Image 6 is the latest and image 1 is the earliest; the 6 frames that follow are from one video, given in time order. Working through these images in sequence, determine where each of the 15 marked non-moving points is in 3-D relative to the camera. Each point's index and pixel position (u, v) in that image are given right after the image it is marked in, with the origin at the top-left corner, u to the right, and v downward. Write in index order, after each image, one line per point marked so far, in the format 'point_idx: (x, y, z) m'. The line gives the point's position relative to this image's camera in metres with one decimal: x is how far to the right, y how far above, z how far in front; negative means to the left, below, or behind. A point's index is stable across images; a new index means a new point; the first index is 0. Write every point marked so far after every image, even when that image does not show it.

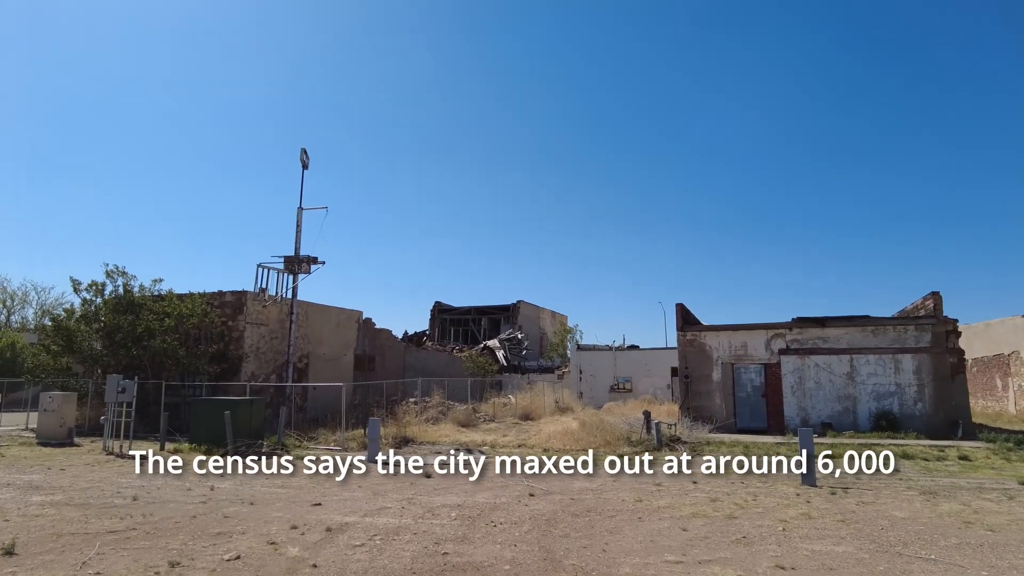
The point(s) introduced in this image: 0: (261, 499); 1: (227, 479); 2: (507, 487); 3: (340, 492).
0: (-3.8, -3.2, +9.4) m
1: (-5.2, -3.5, +11.5) m
2: (-0.1, -3.4, +10.7) m
3: (-2.8, -3.4, +10.2) m
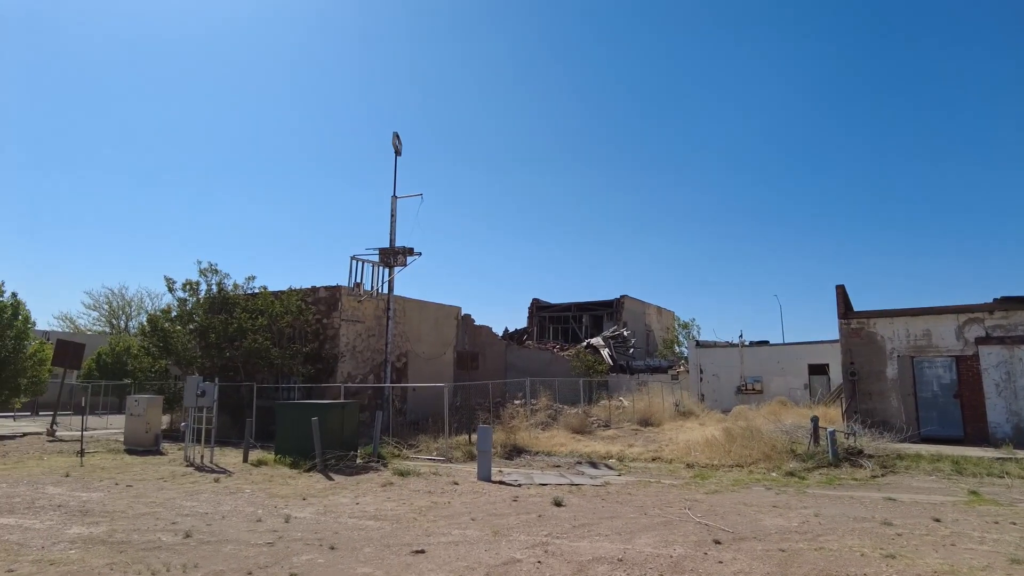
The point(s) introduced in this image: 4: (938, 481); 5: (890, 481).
0: (-1.9, -2.8, +7.0) m
1: (-3.0, -3.2, +9.3) m
2: (+2.0, -3.0, +7.7) m
3: (-0.8, -3.0, +7.7) m
4: (+7.8, -3.6, +11.5) m
5: (+7.0, -3.6, +11.6) m
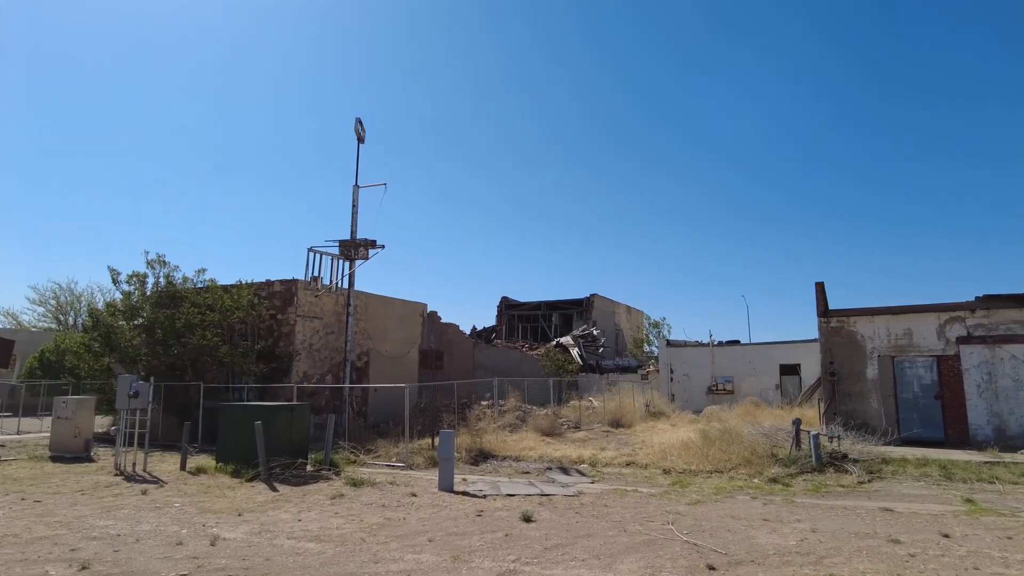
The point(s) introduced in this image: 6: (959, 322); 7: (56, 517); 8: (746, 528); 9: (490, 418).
0: (-2.2, -2.7, +5.9) m
1: (-3.5, -3.1, +8.1) m
2: (+1.6, -2.8, +6.8) m
3: (-1.2, -2.8, +6.6) m
4: (+7.2, -3.5, +10.9) m
5: (+6.4, -3.5, +10.9) m
6: (+11.1, -0.9, +15.6) m
7: (-6.0, -3.0, +8.2) m
8: (+2.9, -3.0, +7.8) m
9: (-0.7, -4.0, +19.2) m
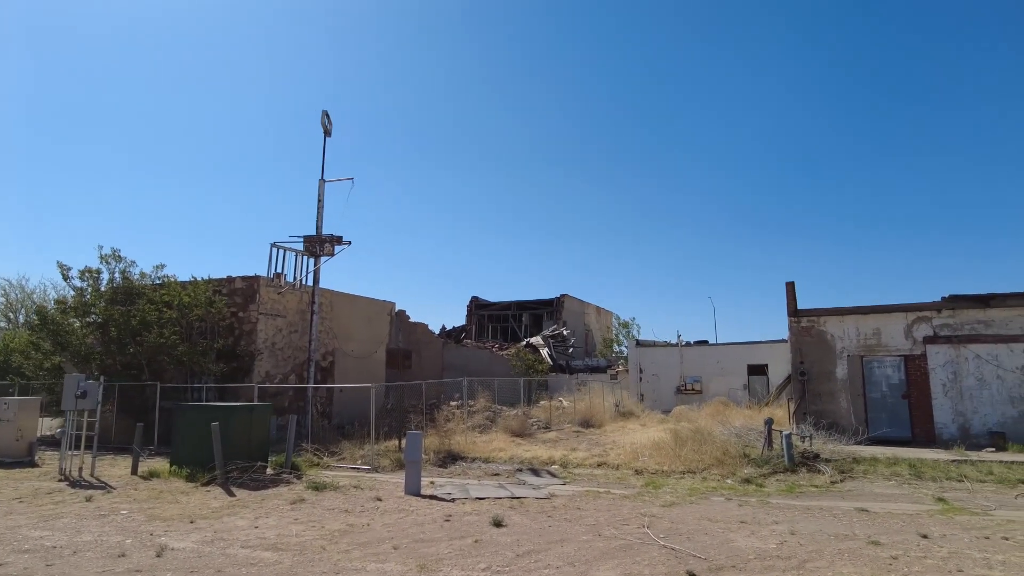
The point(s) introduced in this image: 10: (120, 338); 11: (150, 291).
0: (-2.5, -2.6, +5.4) m
1: (-3.8, -3.0, +7.6) m
2: (+1.3, -2.8, +6.5) m
3: (-1.5, -2.7, +6.2) m
4: (+6.7, -3.5, +10.8) m
5: (+5.9, -3.5, +10.9) m
6: (+10.4, -0.9, +15.7) m
7: (-6.3, -2.9, +7.5) m
8: (+2.6, -2.9, +7.6) m
9: (-1.6, -3.9, +18.8) m
10: (-12.0, -1.5, +19.2) m
11: (-11.4, -0.1, +19.6) m
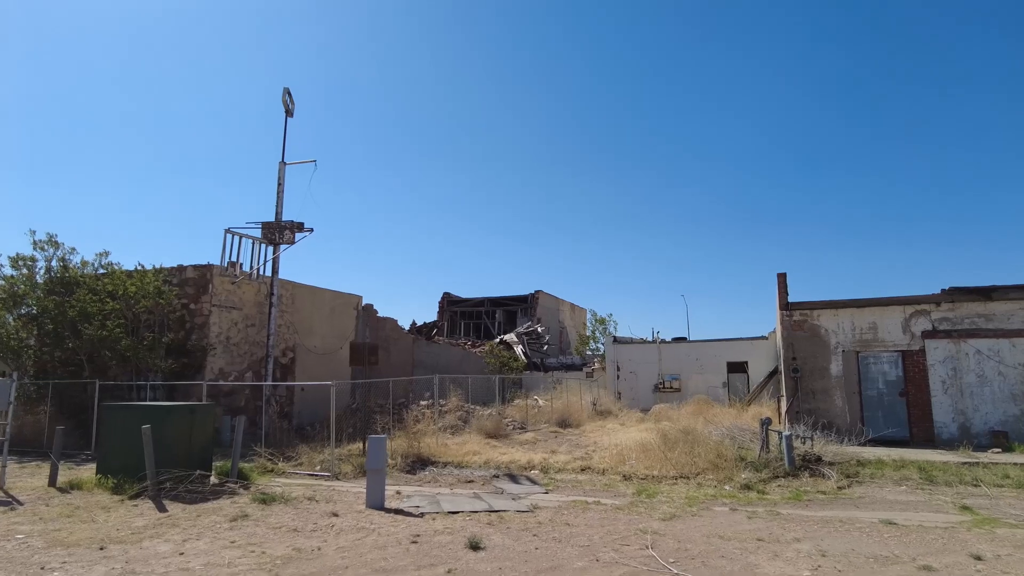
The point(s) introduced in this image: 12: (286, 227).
0: (-2.6, -2.3, +4.1) m
1: (-4.0, -2.7, +6.2) m
2: (+1.1, -2.5, +5.3) m
3: (-1.6, -2.5, +4.9) m
4: (+6.3, -3.3, +9.9) m
5: (+5.6, -3.3, +9.9) m
6: (+9.8, -0.7, +14.9) m
7: (-6.5, -2.6, +6.0) m
8: (+2.4, -2.7, +6.4) m
9: (-2.3, -3.6, +17.4) m
10: (-12.7, -1.2, +17.4) m
11: (-12.1, +0.2, +17.8) m
12: (-7.0, +1.9, +19.5) m
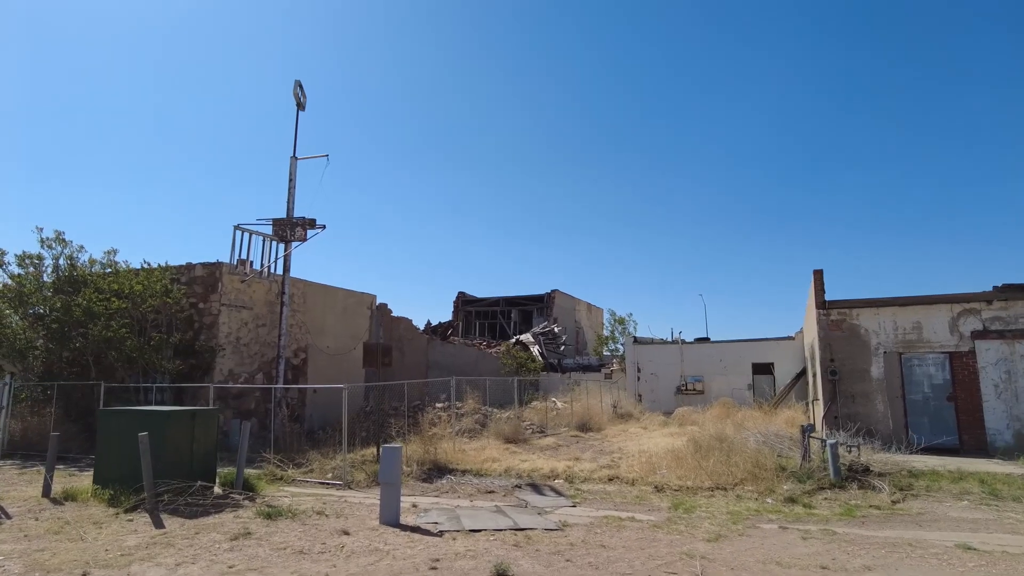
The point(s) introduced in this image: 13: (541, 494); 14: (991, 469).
0: (-2.3, -2.3, +3.4) m
1: (-3.8, -2.6, +5.5) m
2: (+1.4, -2.5, +4.5) m
3: (-1.4, -2.4, +4.1) m
4: (+6.7, -3.2, +9.0) m
5: (+5.9, -3.2, +9.0) m
6: (+10.3, -0.6, +13.9) m
7: (-6.3, -2.6, +5.4) m
8: (+2.6, -2.7, +5.6) m
9: (-1.8, -3.6, +16.7) m
10: (-12.2, -1.2, +16.9) m
11: (-11.5, +0.3, +17.3) m
12: (-6.5, +2.0, +18.9) m
13: (+0.5, -3.4, +10.3) m
14: (+8.4, -3.2, +11.0) m
